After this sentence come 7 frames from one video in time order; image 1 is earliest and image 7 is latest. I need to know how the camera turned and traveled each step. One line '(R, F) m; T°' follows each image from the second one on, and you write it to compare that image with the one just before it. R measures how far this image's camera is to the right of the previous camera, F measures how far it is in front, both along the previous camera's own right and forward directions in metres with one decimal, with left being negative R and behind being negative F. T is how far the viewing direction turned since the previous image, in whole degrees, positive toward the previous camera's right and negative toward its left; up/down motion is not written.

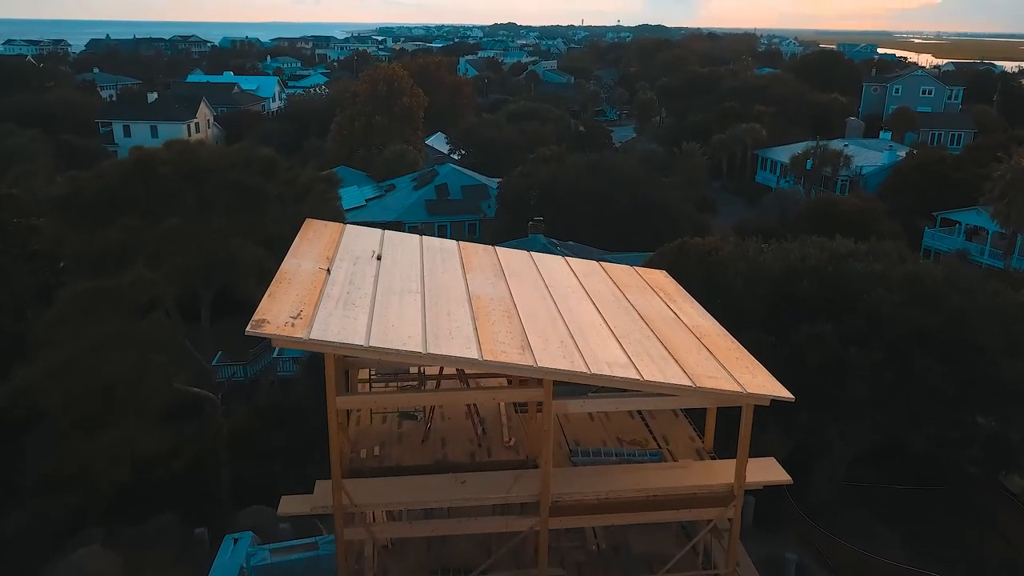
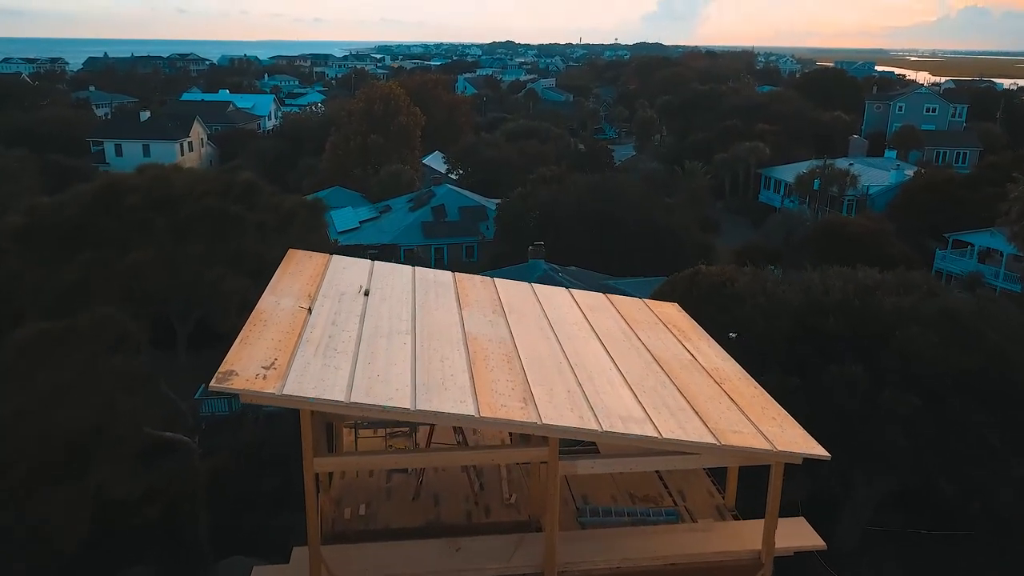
(0.0, +0.5) m; 0°
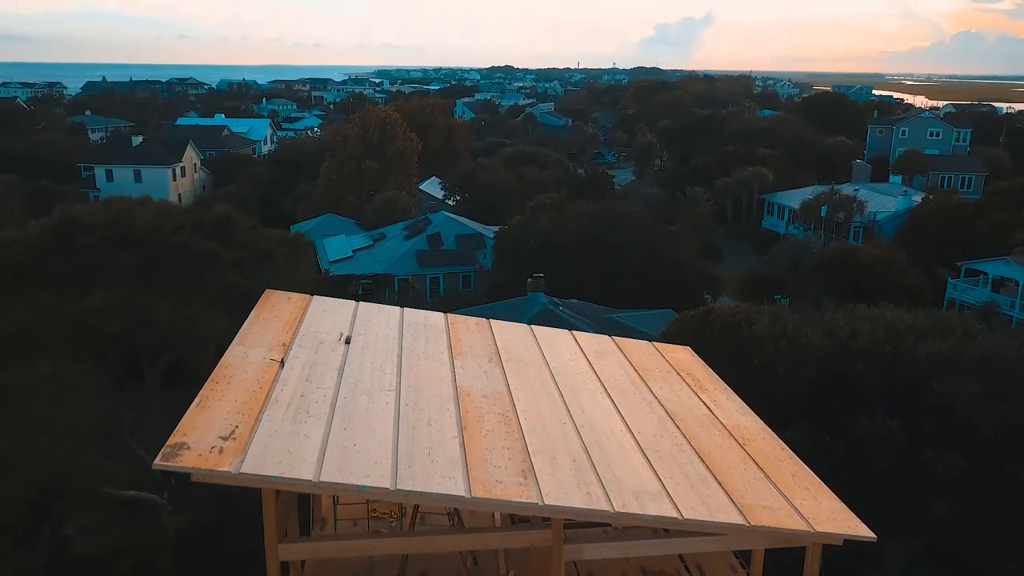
(0.0, +0.5) m; 0°
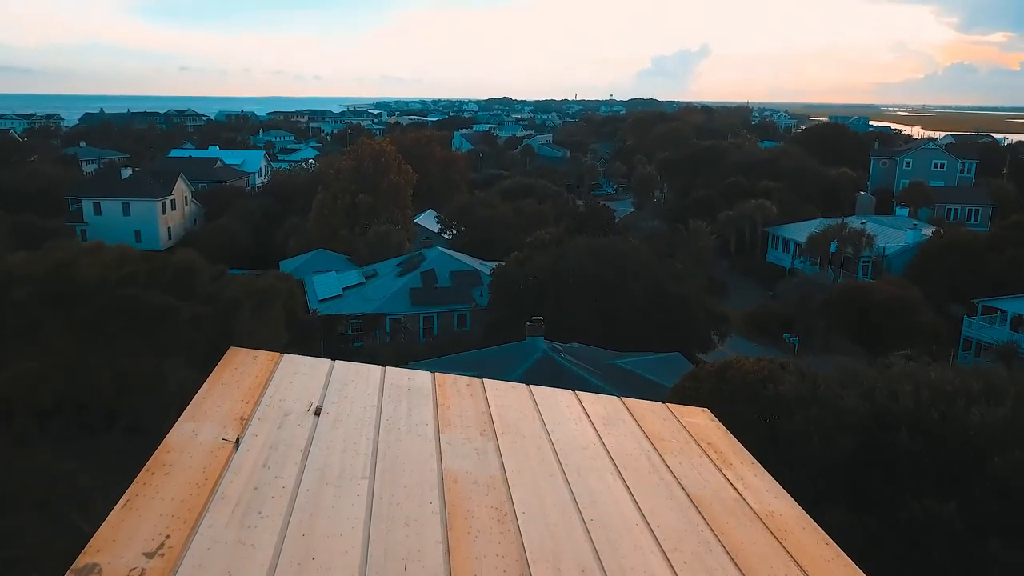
(0.0, +0.6) m; 0°
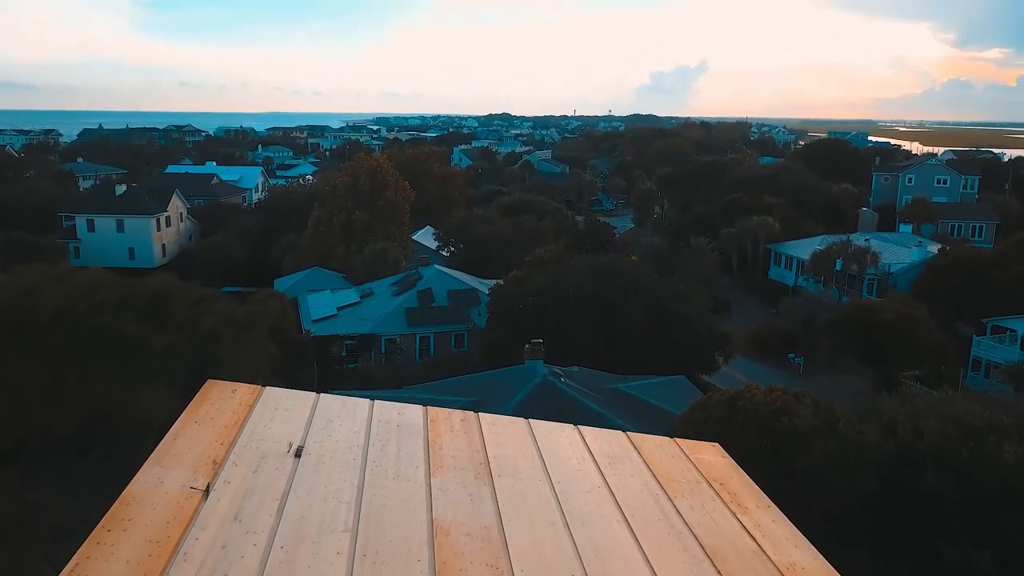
(0.0, +0.3) m; 0°
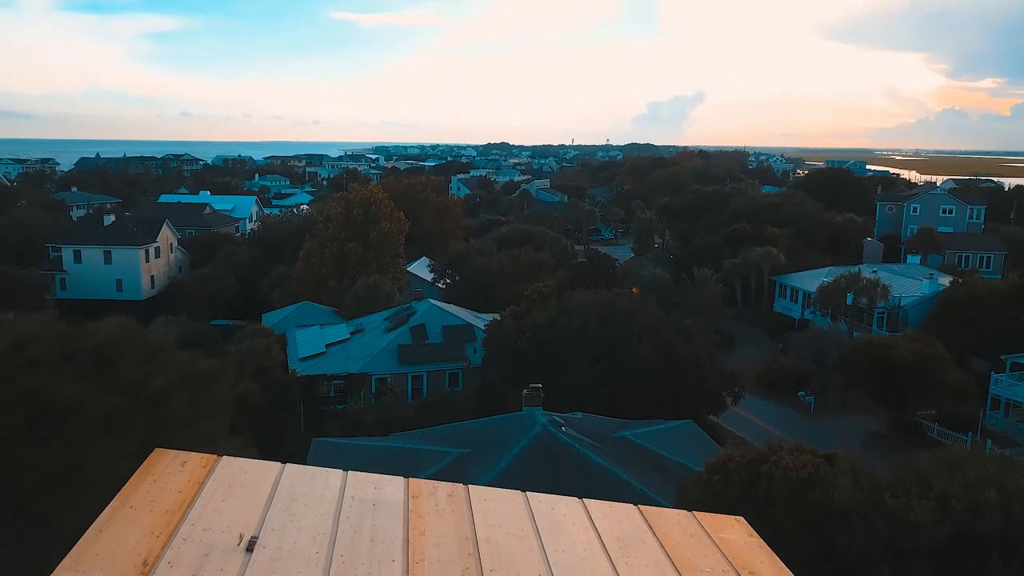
(0.0, +0.6) m; 0°
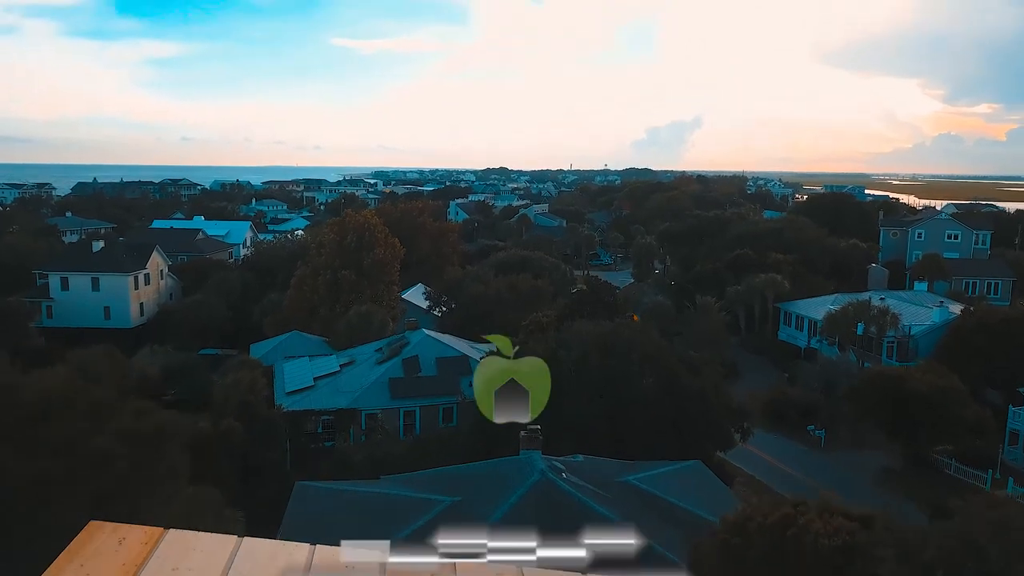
(0.0, +0.5) m; 0°
